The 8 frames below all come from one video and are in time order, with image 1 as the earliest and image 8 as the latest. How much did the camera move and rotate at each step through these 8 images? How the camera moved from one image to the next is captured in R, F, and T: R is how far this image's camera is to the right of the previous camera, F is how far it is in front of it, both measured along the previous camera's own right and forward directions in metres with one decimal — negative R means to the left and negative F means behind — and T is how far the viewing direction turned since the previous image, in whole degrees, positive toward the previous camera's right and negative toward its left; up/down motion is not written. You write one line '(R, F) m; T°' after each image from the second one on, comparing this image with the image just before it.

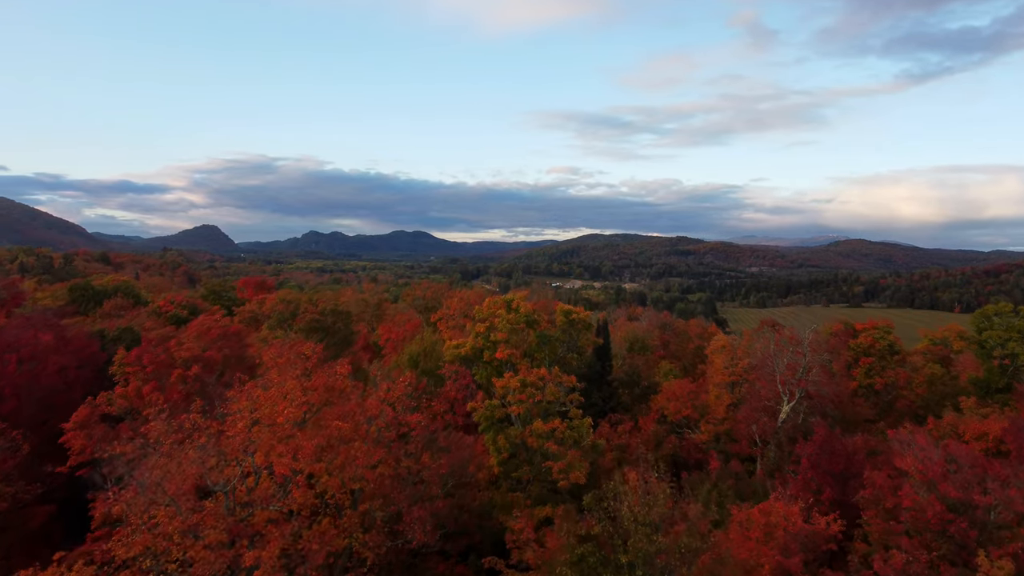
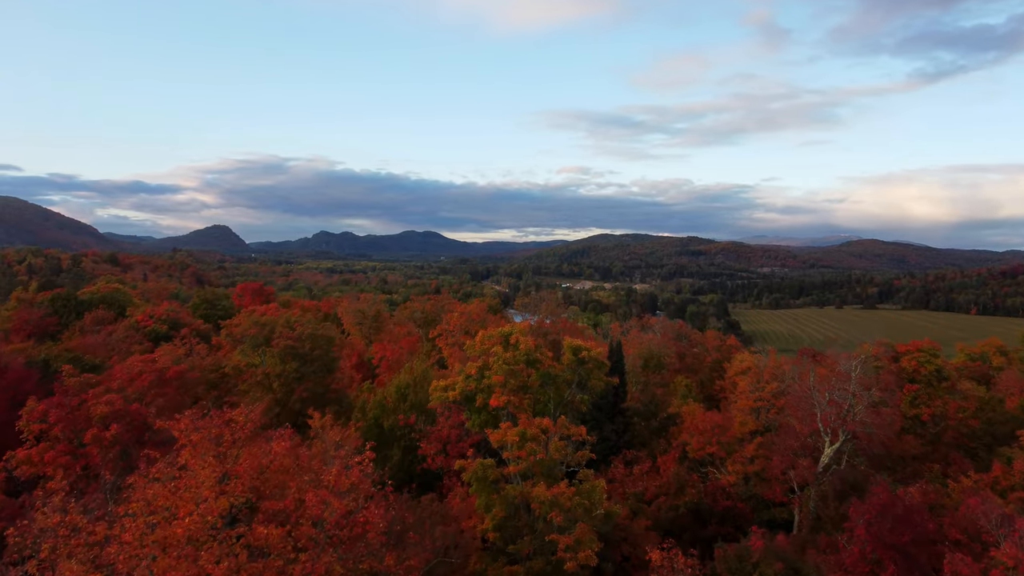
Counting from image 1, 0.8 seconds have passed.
(+0.2, +1.9) m; -1°
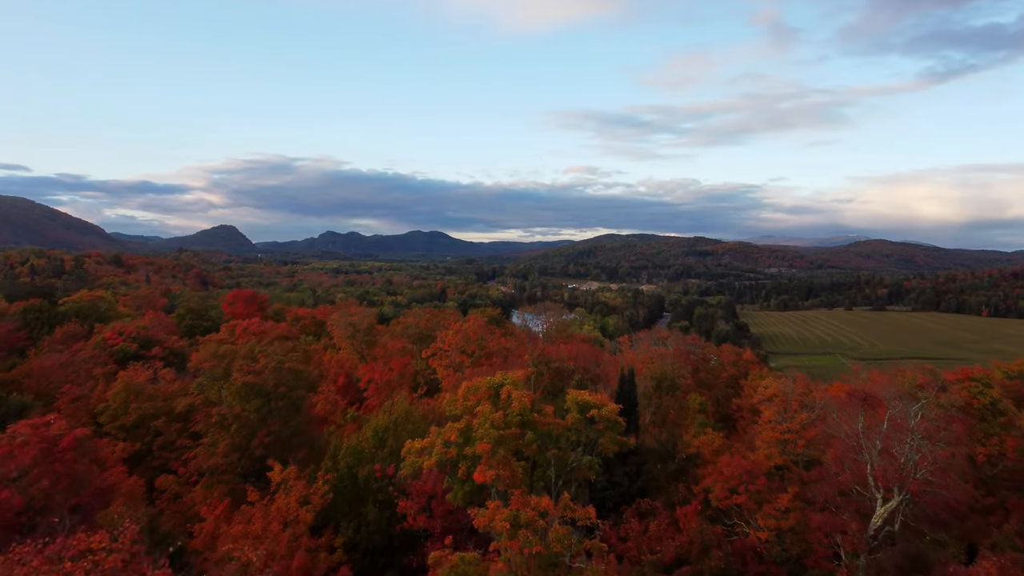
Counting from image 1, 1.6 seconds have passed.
(+0.2, +1.9) m; 0°
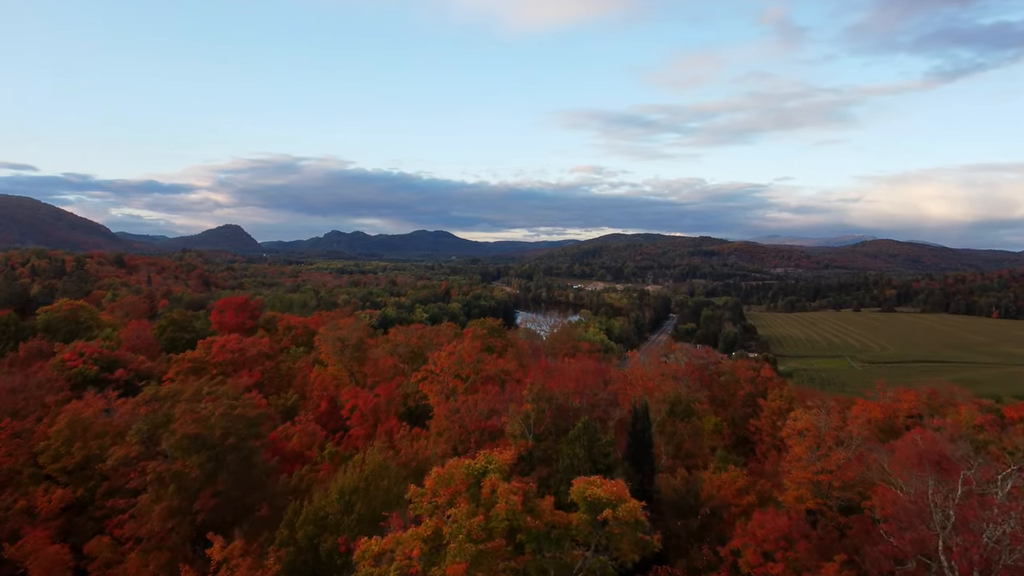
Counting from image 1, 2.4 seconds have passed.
(+0.1, +2.0) m; 0°
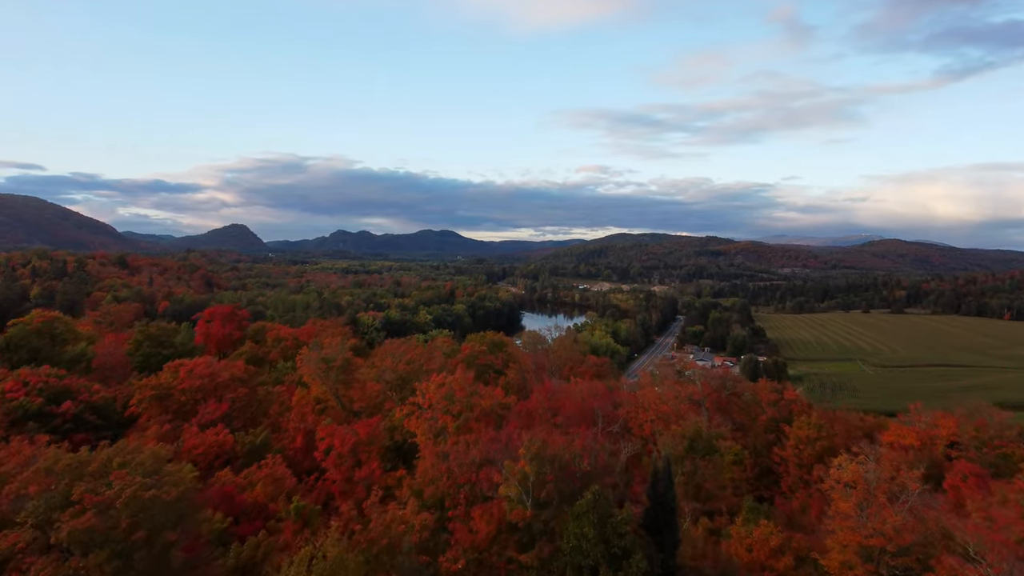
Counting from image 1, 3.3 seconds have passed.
(+0.2, +2.3) m; 0°
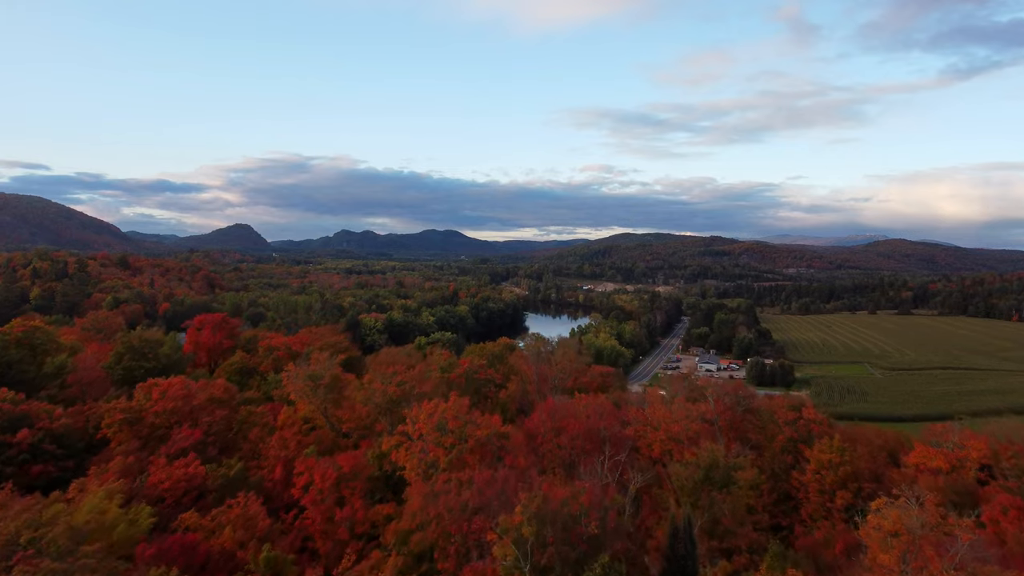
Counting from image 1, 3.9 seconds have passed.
(+0.1, +1.5) m; 0°
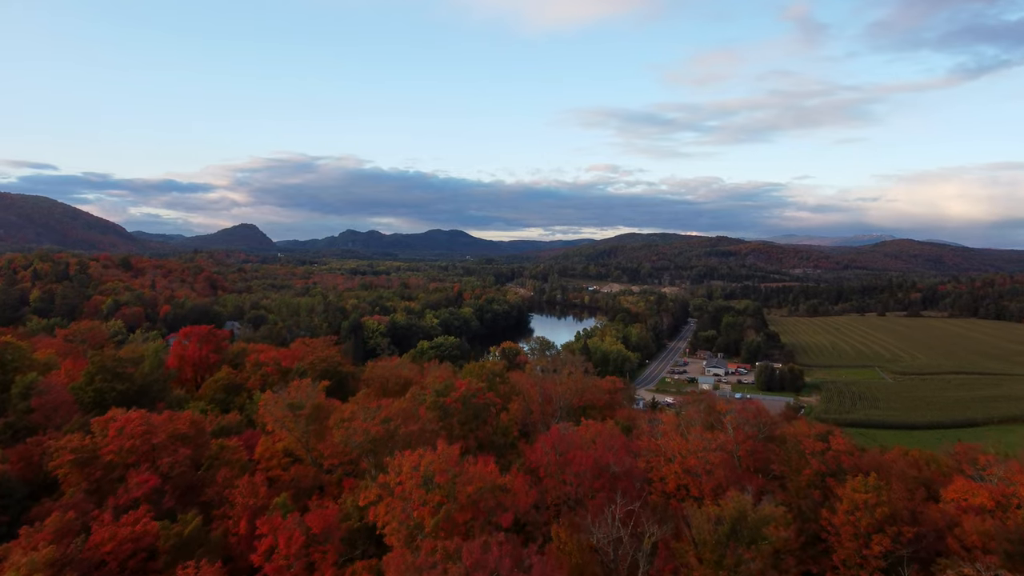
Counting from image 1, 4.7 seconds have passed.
(+0.1, +2.1) m; 0°
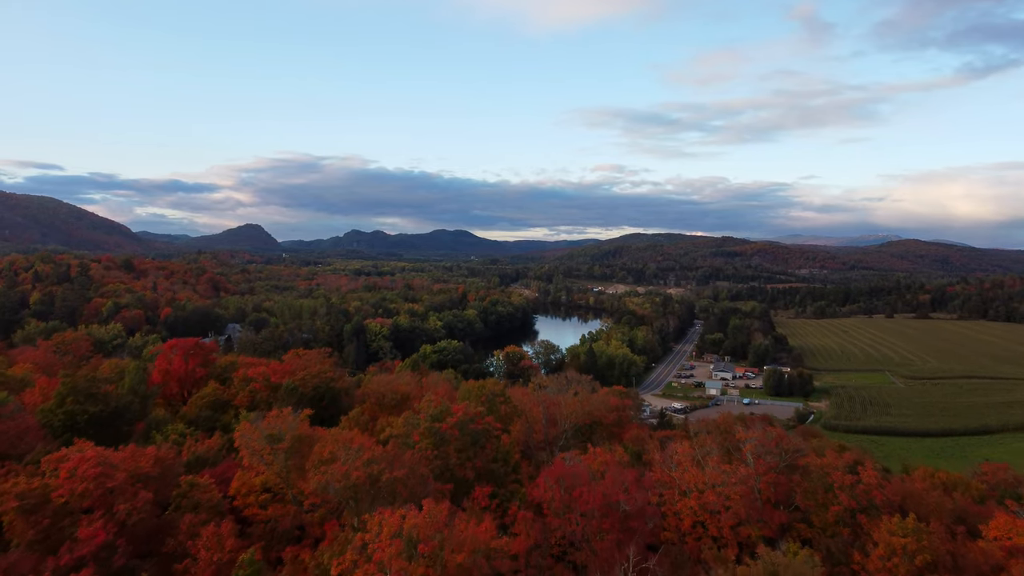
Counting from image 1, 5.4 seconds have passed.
(+0.1, +1.8) m; 0°
